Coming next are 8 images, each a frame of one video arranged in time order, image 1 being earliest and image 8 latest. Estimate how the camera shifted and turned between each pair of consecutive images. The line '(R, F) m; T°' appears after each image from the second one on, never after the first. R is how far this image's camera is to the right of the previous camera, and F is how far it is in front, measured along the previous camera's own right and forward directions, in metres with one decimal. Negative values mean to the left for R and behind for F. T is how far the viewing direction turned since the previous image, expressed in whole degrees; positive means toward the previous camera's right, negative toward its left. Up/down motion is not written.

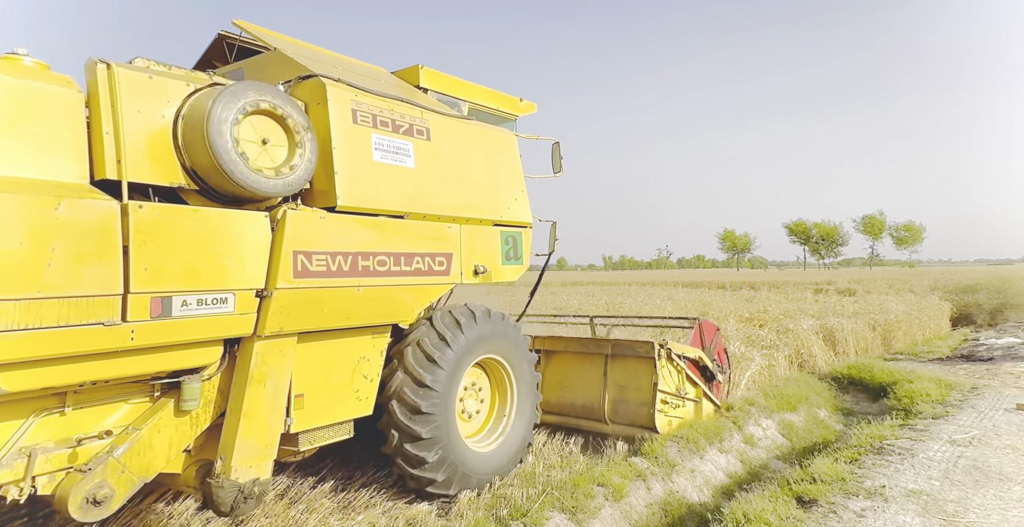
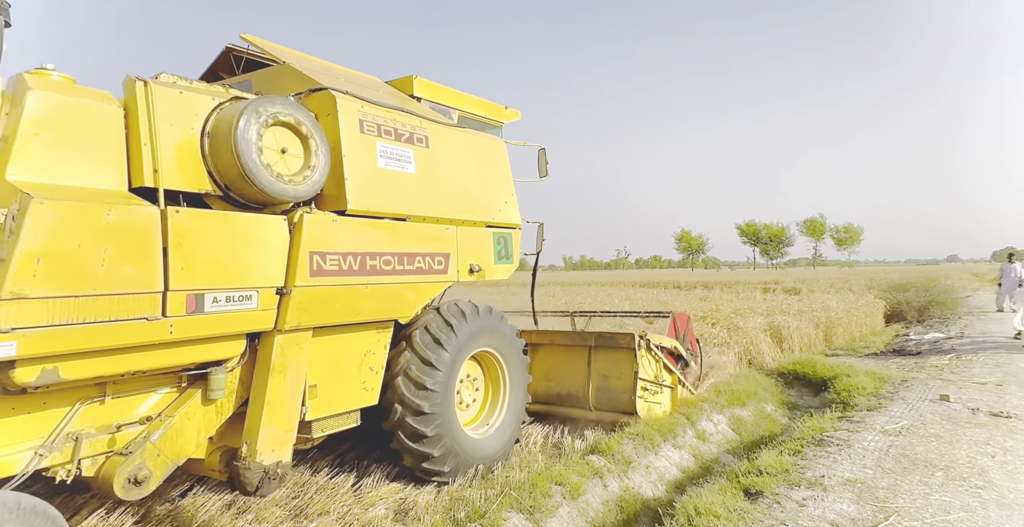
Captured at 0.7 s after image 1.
(-0.3, -0.3) m; +4°
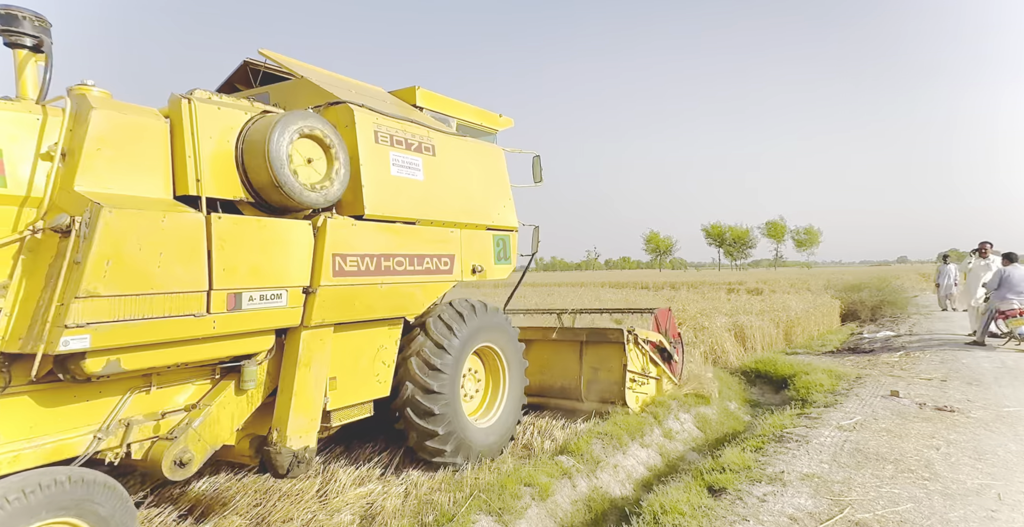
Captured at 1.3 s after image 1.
(-0.2, -0.3) m; +3°
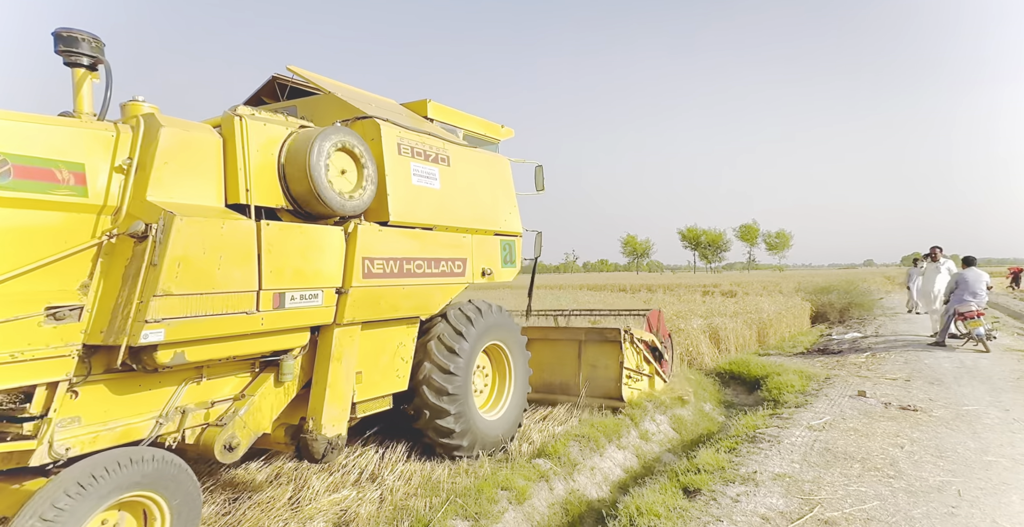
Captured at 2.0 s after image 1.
(-0.3, -0.4) m; +2°
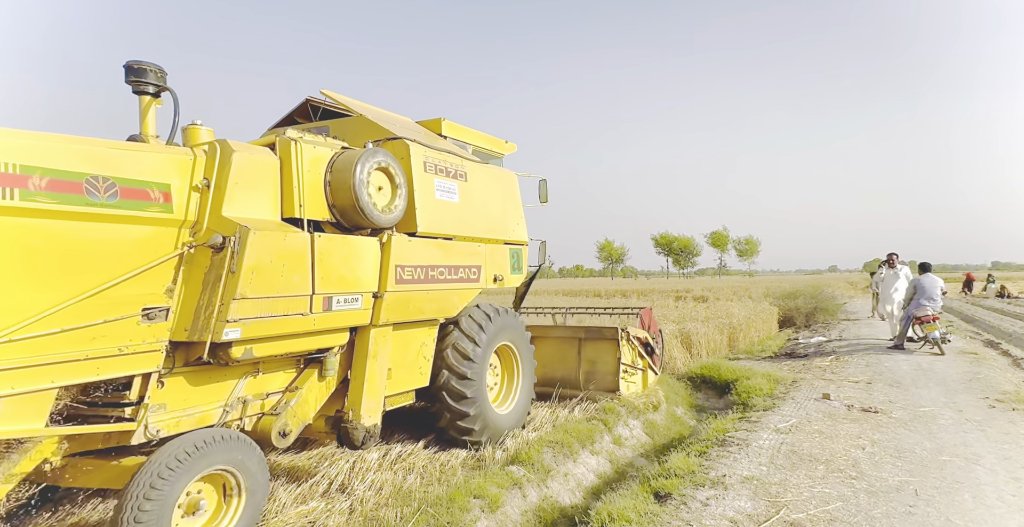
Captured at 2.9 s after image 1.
(-0.3, -0.5) m; +3°
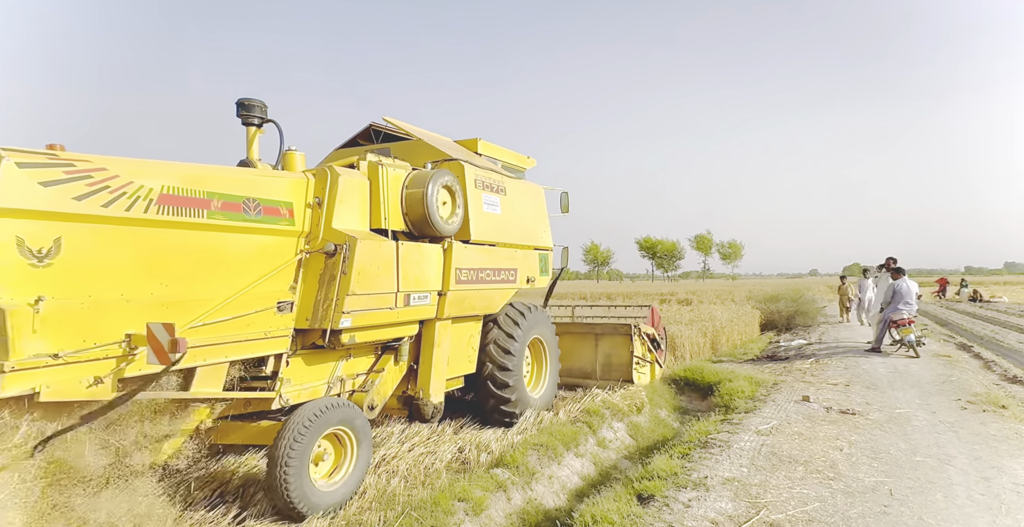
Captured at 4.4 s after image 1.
(-0.5, -0.8) m; +1°
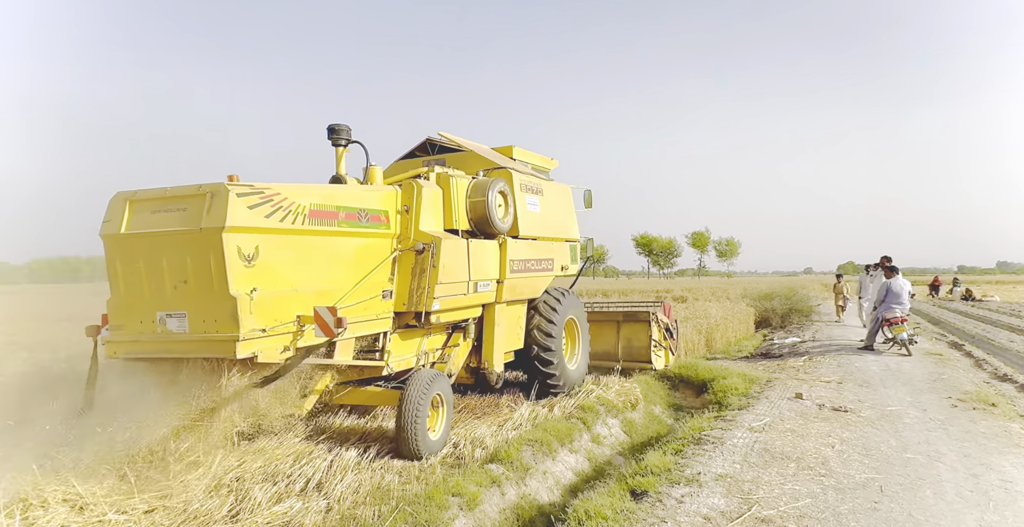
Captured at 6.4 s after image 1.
(-0.5, -0.7) m; 0°
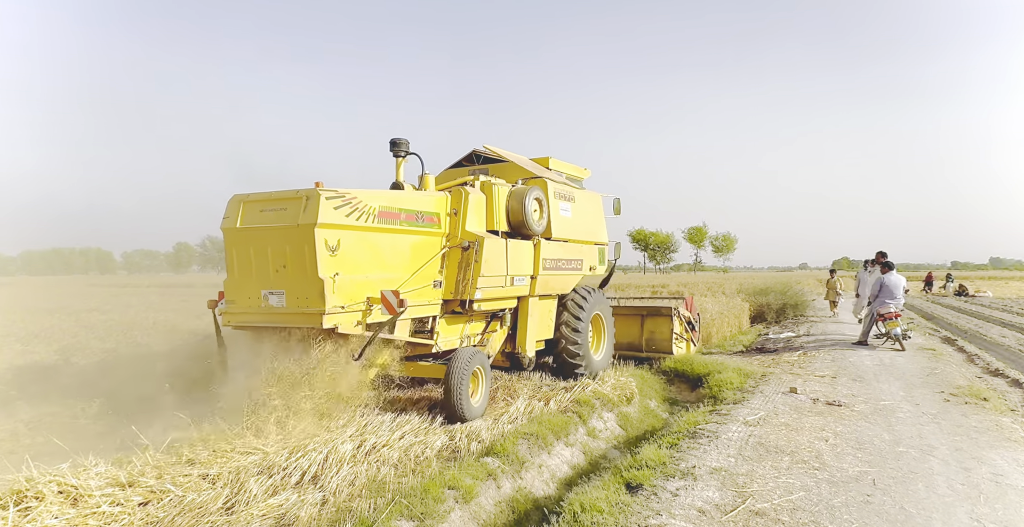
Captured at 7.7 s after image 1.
(-0.3, -0.4) m; 0°
